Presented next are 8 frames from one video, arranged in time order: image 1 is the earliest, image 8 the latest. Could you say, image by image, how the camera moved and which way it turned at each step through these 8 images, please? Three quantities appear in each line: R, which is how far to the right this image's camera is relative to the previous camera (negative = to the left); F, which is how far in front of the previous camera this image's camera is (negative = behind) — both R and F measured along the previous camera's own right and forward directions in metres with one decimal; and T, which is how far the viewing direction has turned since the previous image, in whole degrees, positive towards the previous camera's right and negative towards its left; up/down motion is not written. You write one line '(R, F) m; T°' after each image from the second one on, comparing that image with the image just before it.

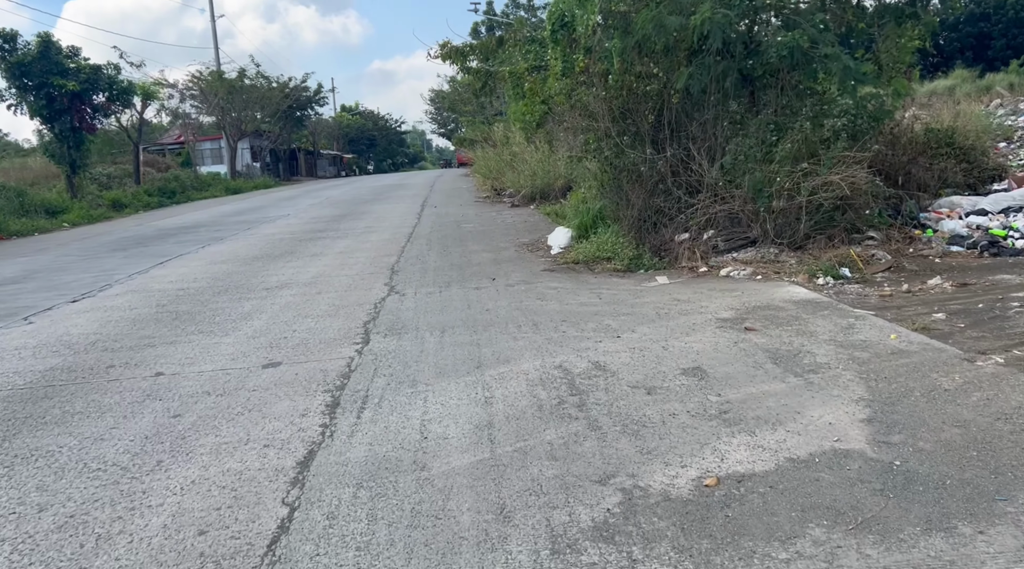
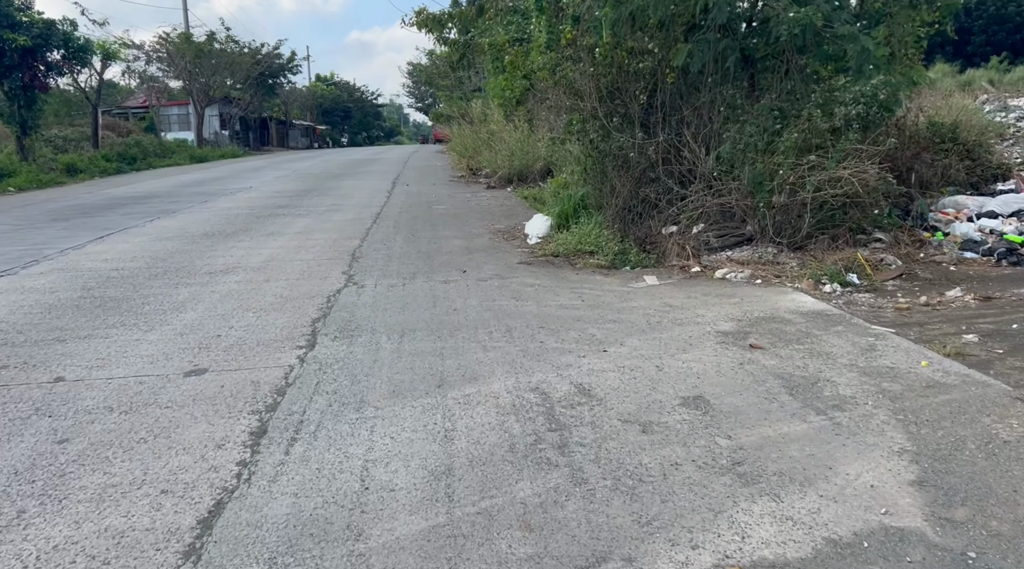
(0.0, +0.8) m; +2°
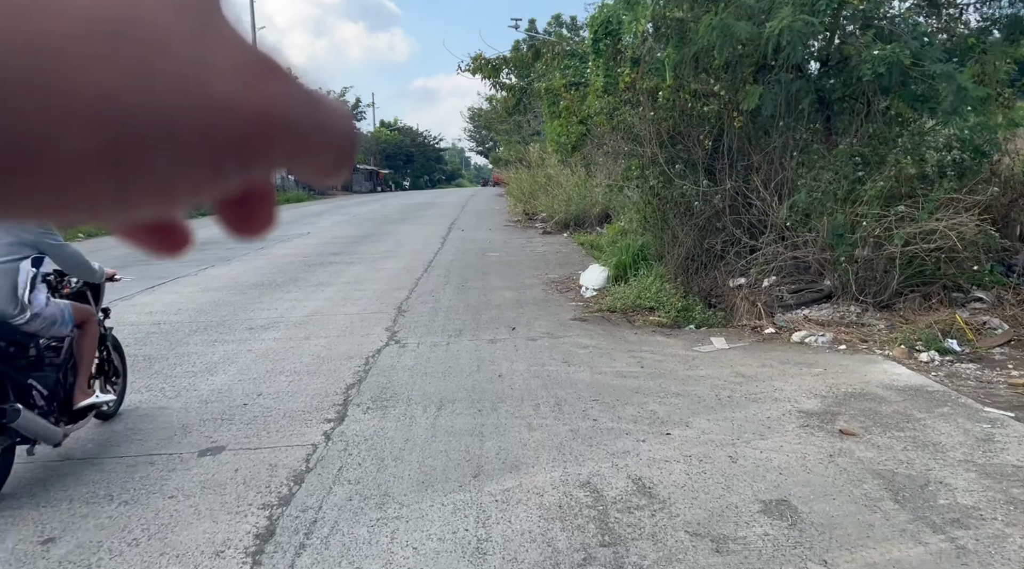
(+0.1, +0.5) m; -5°
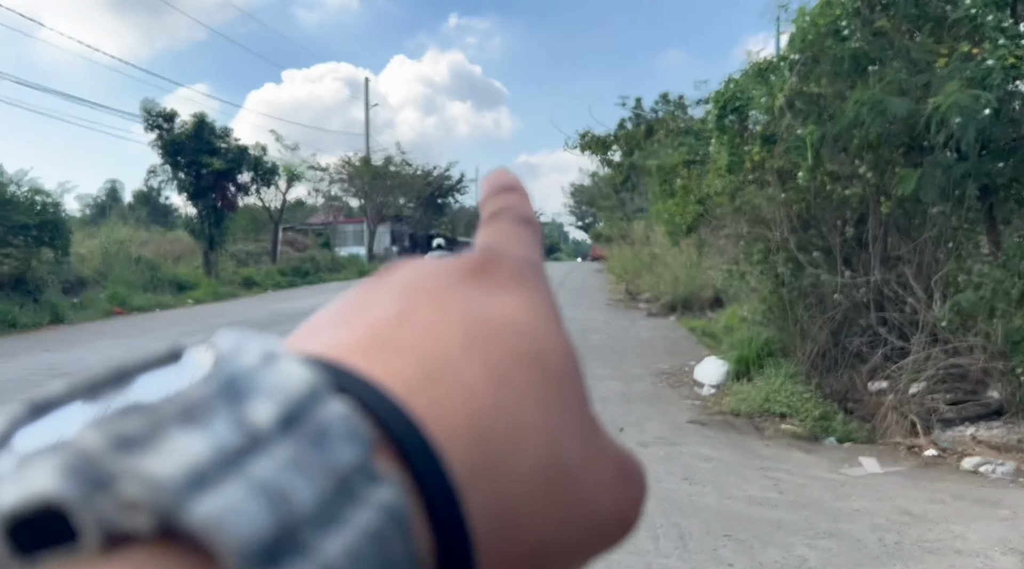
(-0.1, +0.6) m; -7°
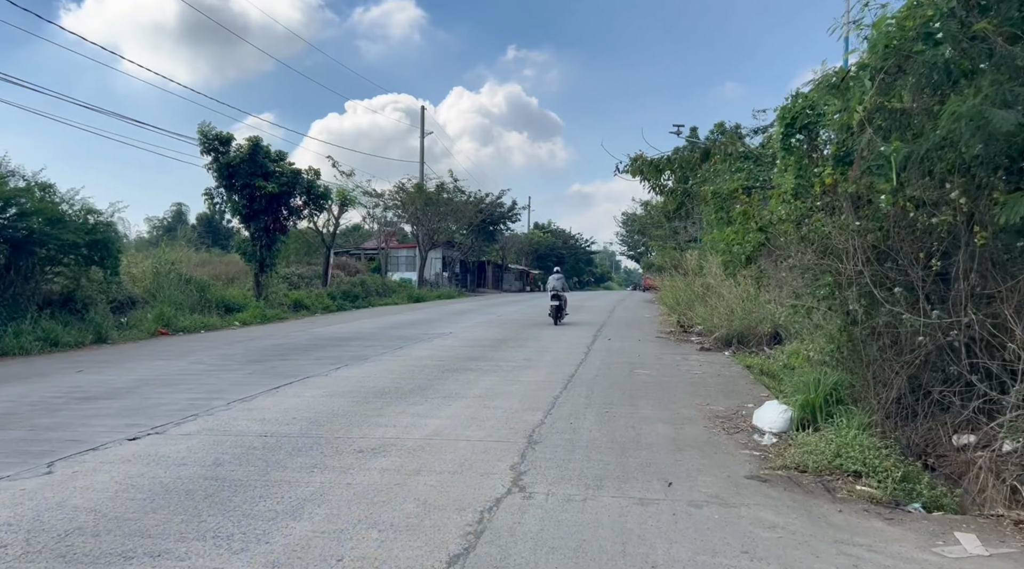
(+0.1, +0.6) m; -4°
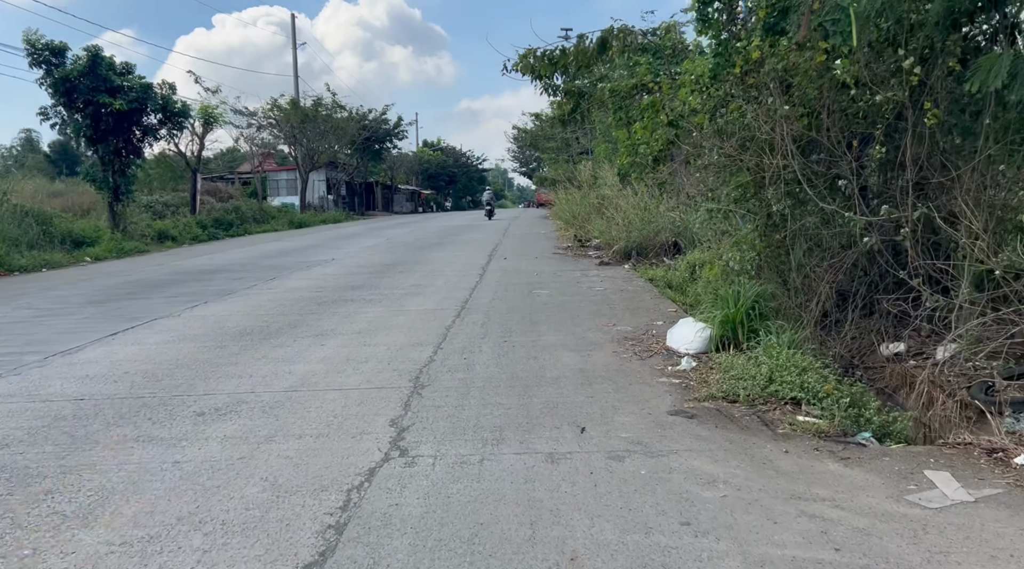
(+0.2, +1.2) m; +8°
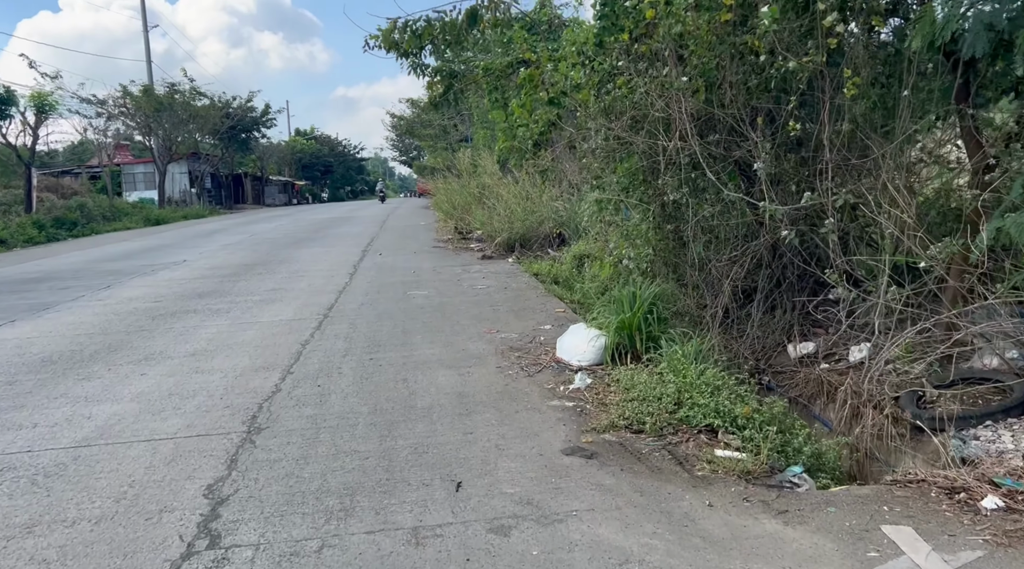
(+0.2, +1.0) m; +9°
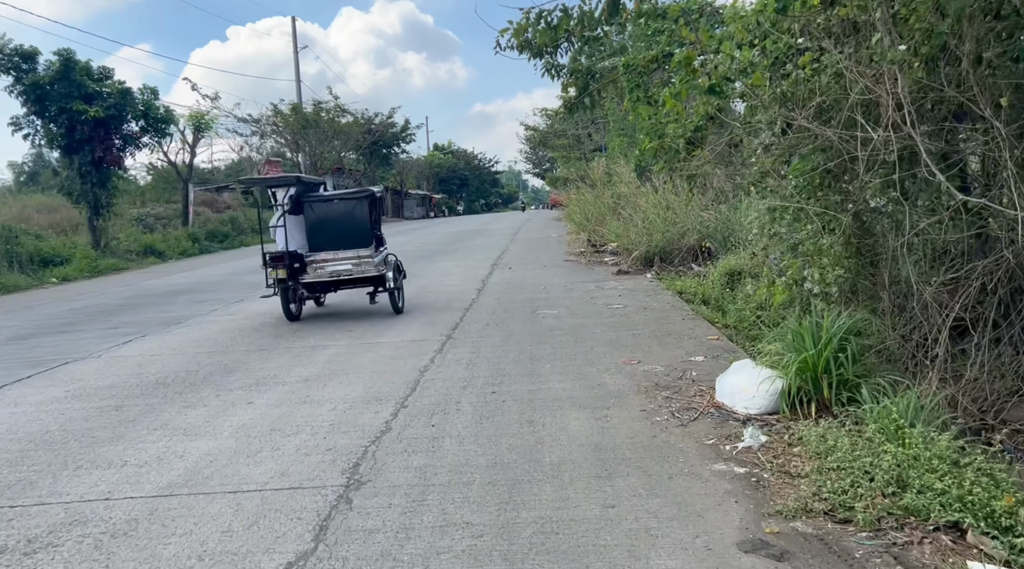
(-0.1, +0.9) m; -10°
